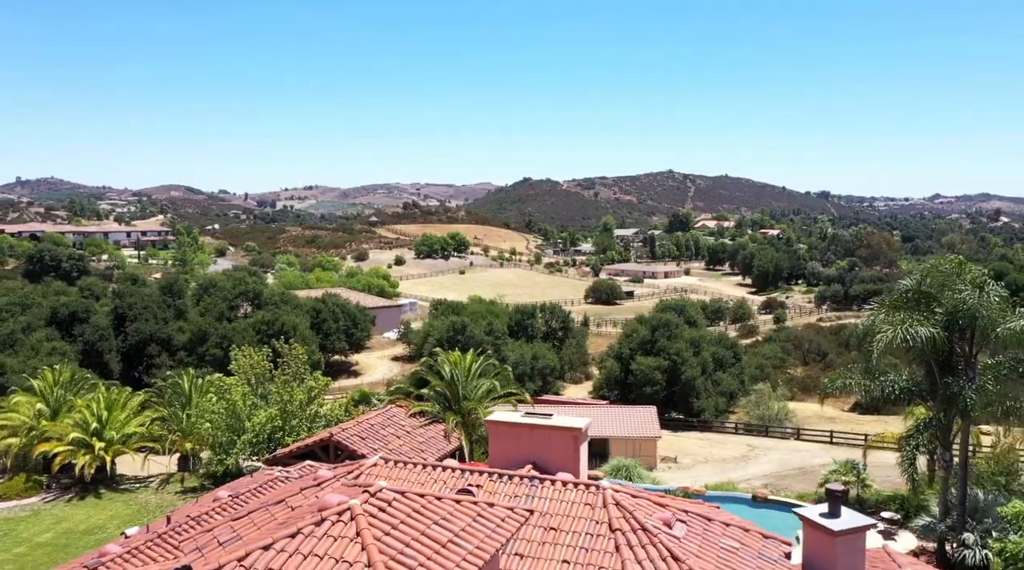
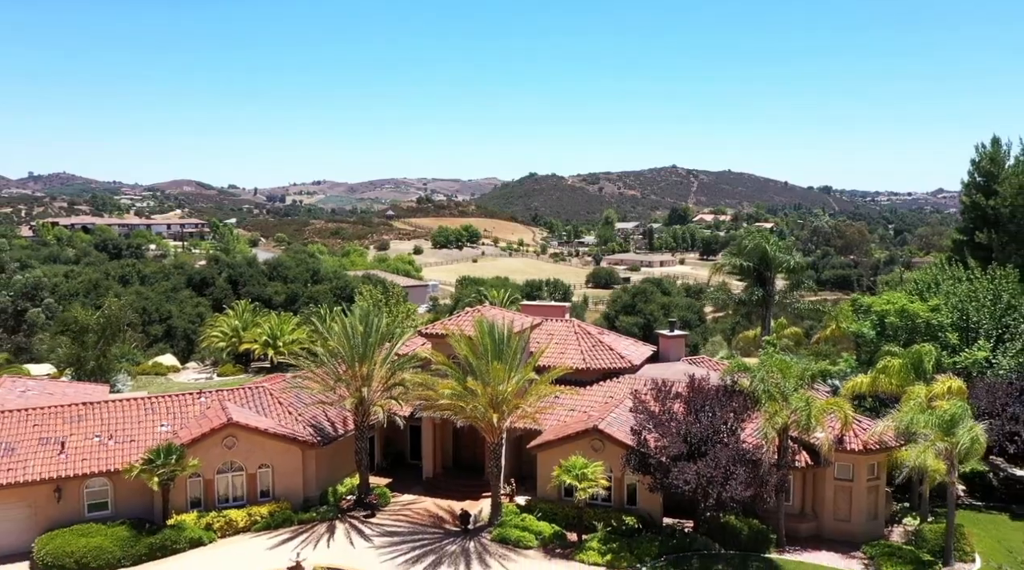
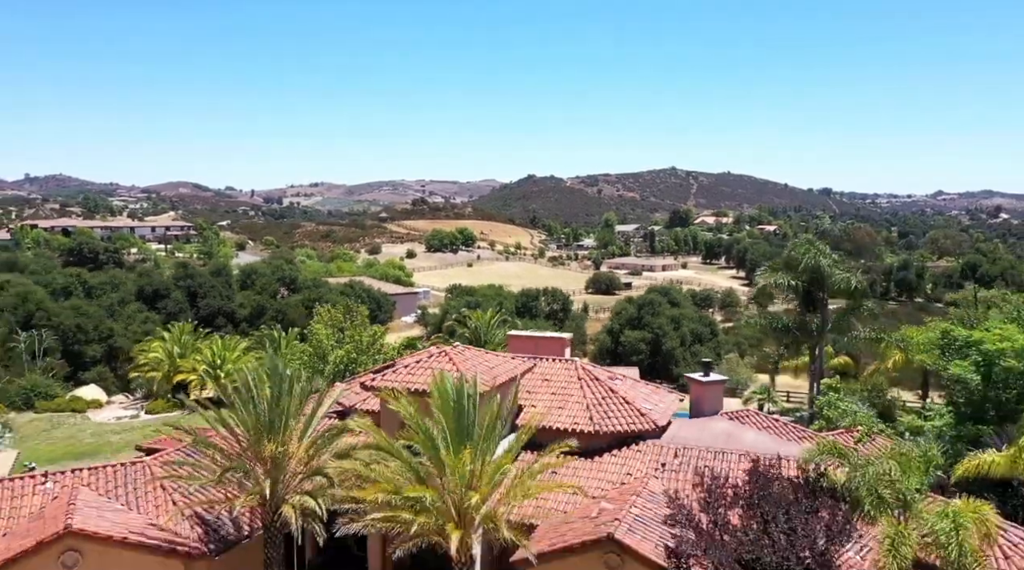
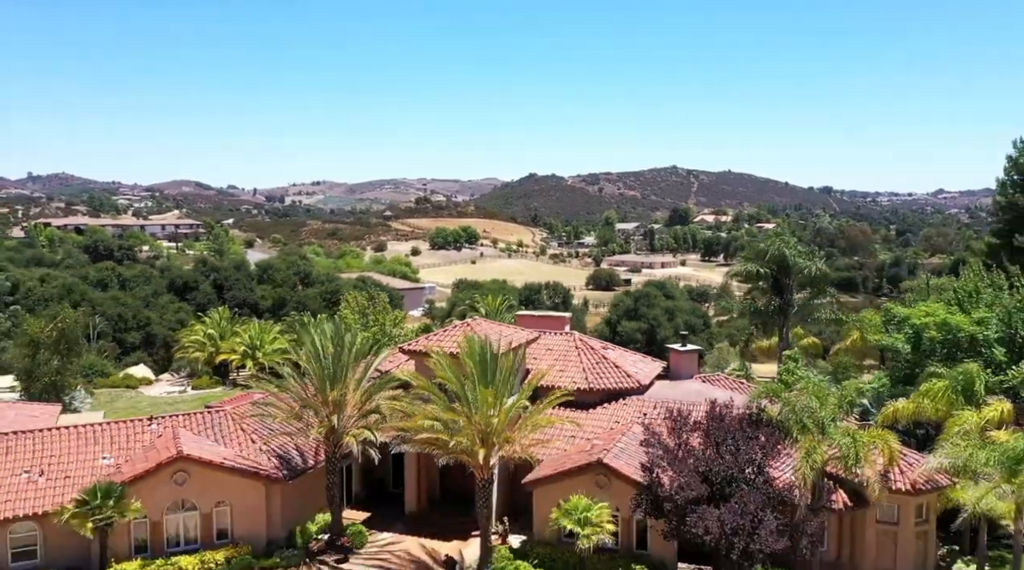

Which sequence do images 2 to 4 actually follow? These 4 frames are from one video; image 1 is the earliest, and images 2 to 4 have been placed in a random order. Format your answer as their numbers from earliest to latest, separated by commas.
3, 4, 2
